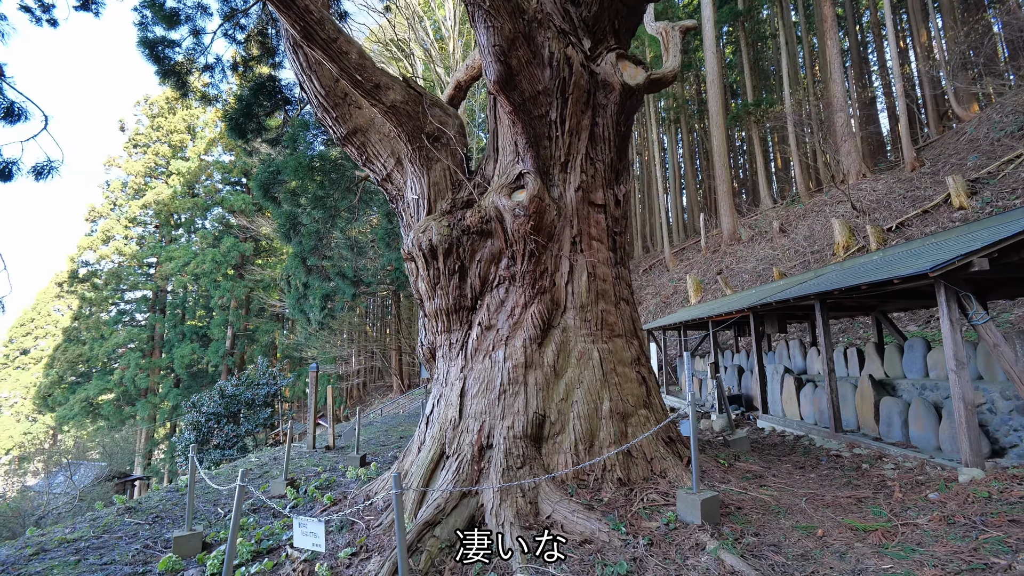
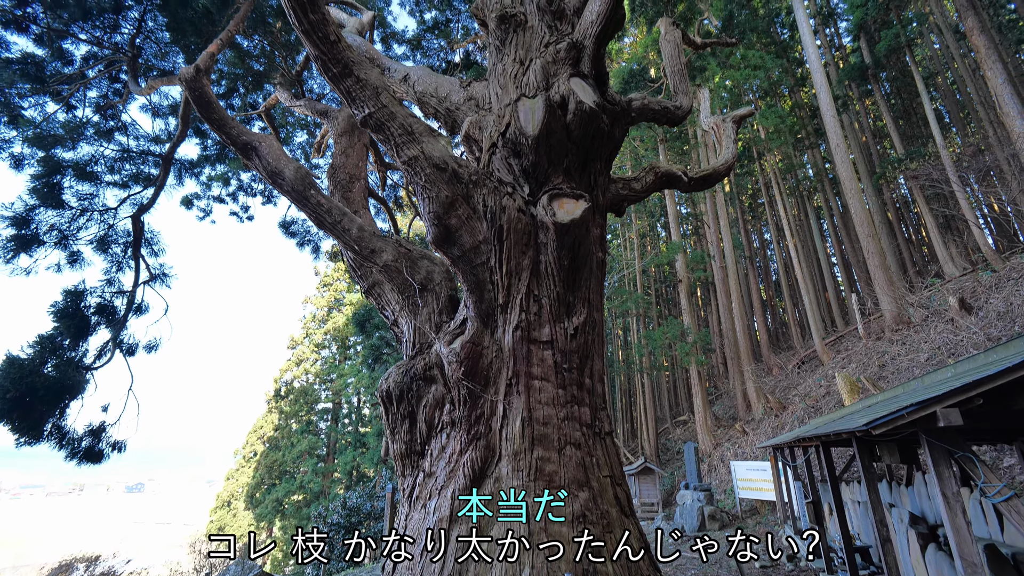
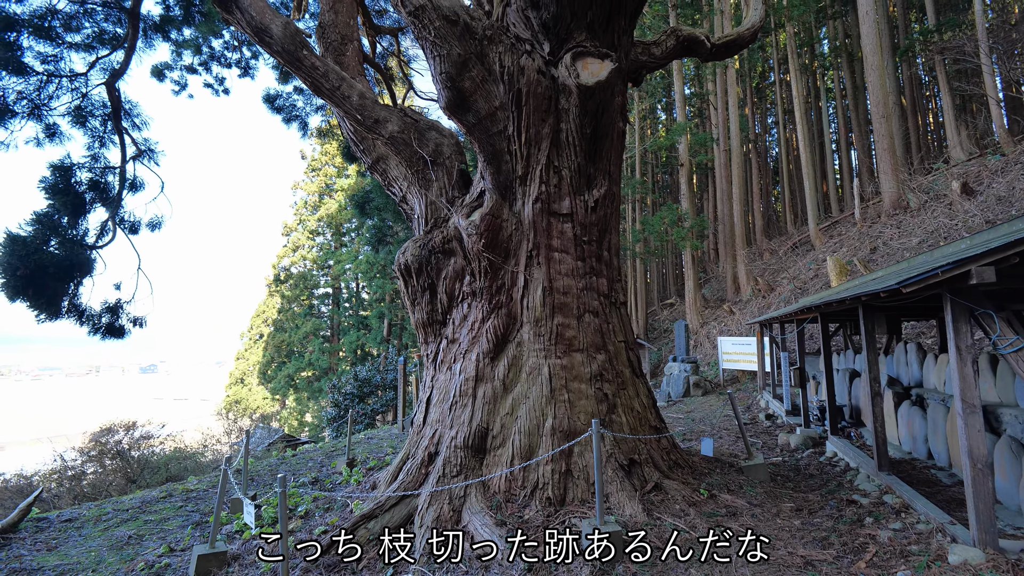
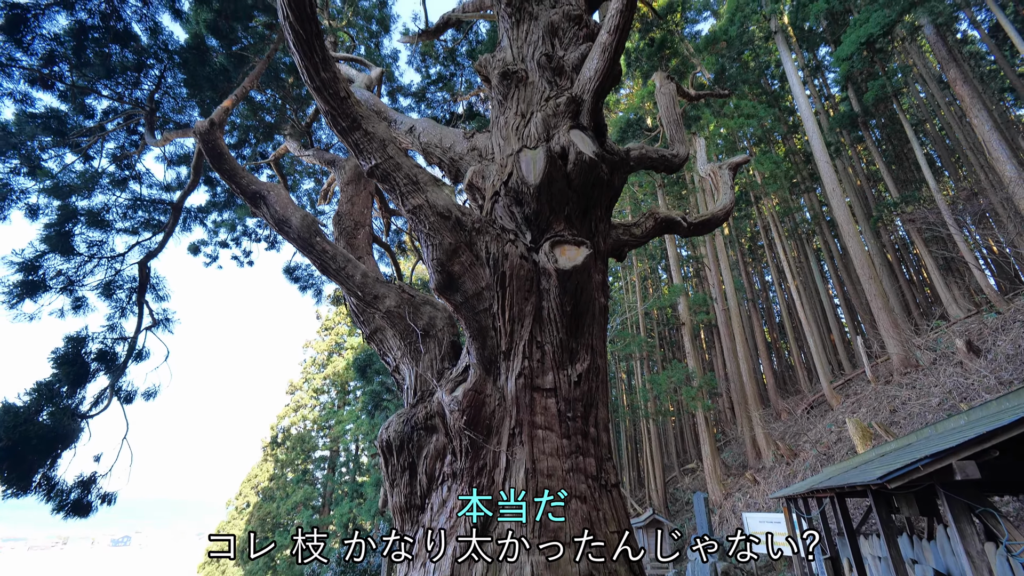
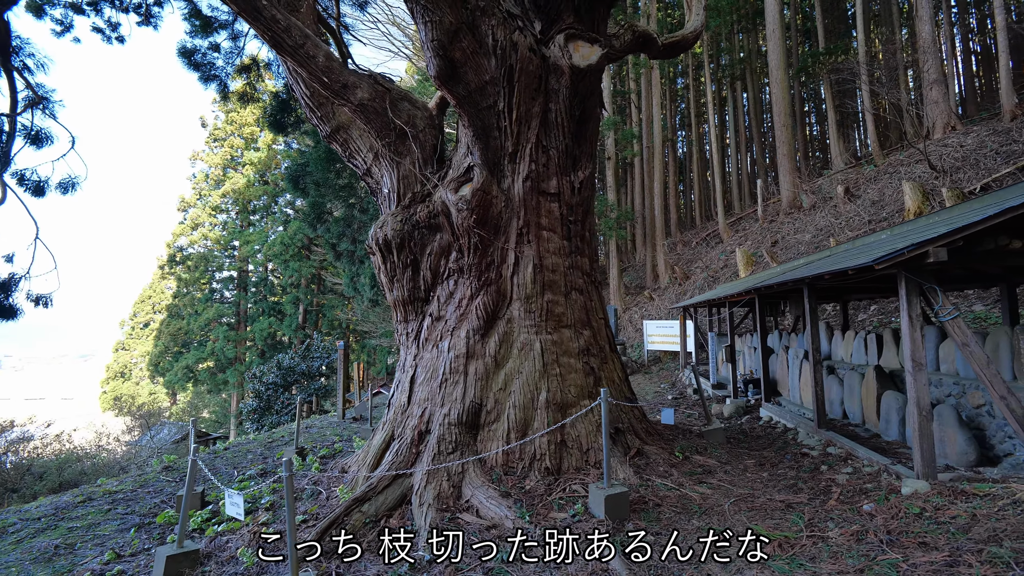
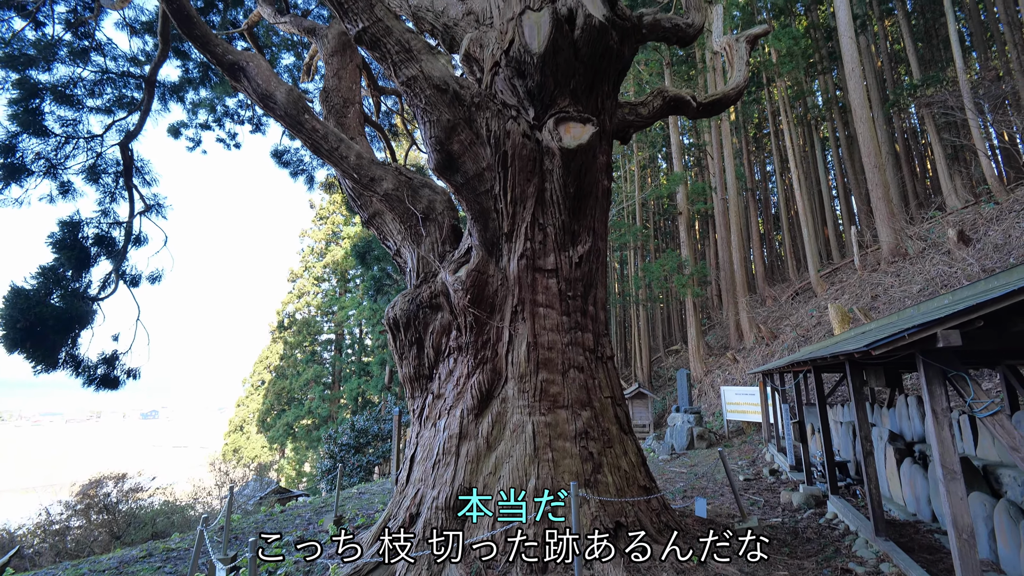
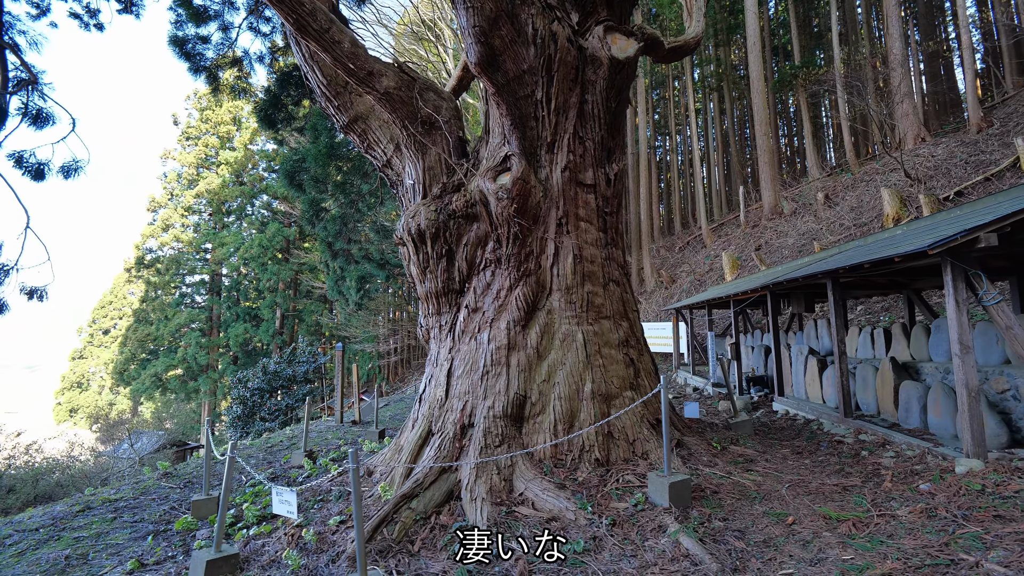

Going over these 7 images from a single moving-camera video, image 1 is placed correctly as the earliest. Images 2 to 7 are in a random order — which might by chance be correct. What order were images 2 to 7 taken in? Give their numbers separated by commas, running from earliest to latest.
7, 5, 3, 6, 2, 4
